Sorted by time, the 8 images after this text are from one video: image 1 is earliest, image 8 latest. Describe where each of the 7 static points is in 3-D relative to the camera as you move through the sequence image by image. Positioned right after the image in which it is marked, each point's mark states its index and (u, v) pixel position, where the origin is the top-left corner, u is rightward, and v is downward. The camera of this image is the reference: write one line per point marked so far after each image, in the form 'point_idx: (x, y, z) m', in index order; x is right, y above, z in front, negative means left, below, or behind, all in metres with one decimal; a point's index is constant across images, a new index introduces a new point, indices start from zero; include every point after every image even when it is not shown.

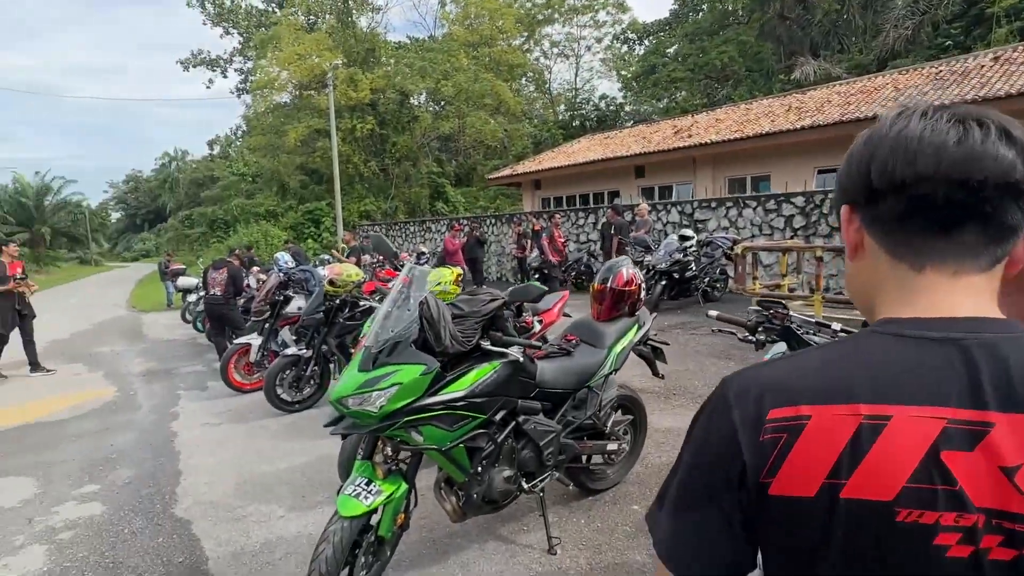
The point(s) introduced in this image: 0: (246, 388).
0: (-3.0, -1.1, +6.7) m
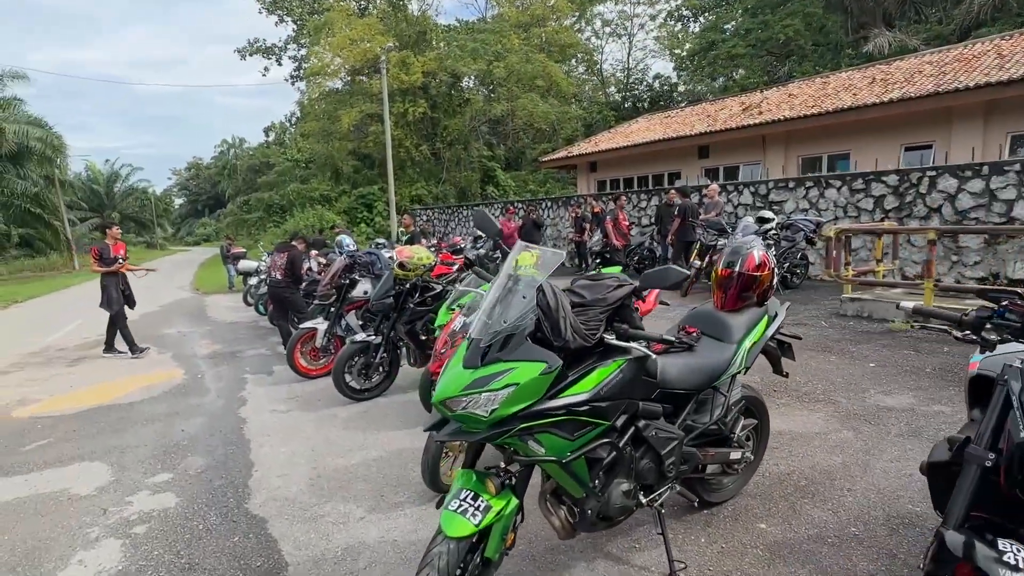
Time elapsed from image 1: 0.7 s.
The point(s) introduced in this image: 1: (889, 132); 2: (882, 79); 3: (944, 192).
0: (-2.2, -0.9, +6.5) m
1: (+8.4, +3.5, +13.0) m
2: (+8.5, +4.8, +13.4) m
3: (+6.6, +1.5, +9.0) m
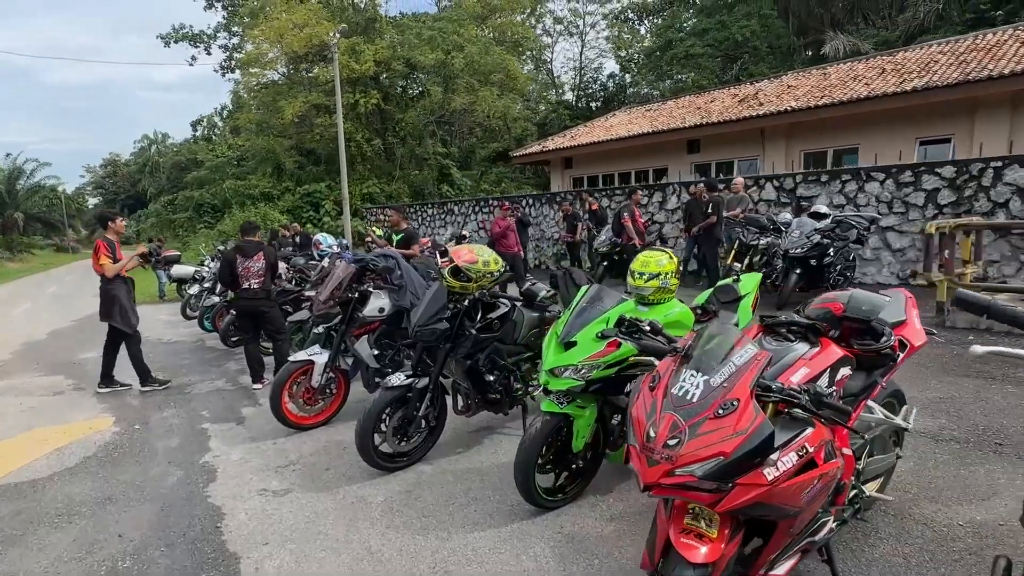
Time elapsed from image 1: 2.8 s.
0: (-1.7, -1.1, +4.7) m
1: (+8.2, +3.4, +12.2) m
2: (+8.2, +4.7, +12.7) m
3: (+6.9, +1.4, +8.0) m
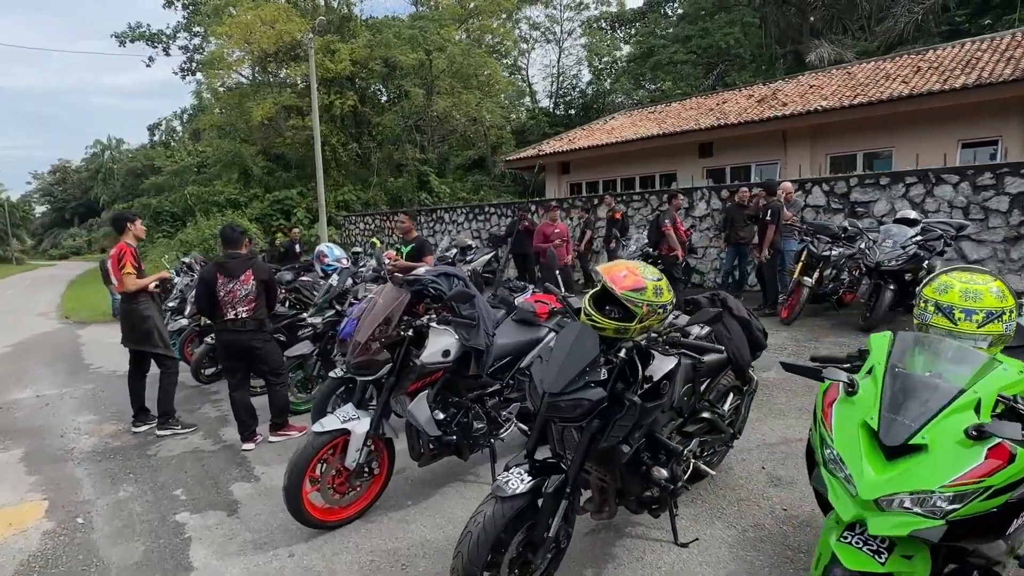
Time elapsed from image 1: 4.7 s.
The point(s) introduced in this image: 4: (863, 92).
0: (-1.0, -1.3, +3.2) m
1: (+8.4, +3.1, +11.4) m
2: (+8.4, +4.4, +11.8) m
3: (+7.3, +1.2, +7.1) m
4: (+7.2, +4.0, +12.0) m
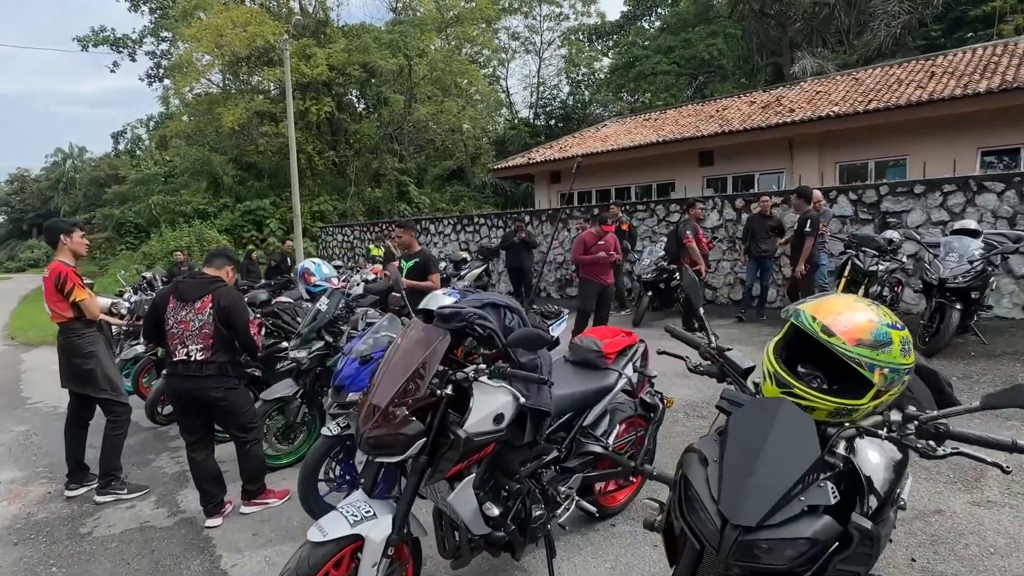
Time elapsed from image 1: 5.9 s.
0: (-0.7, -1.4, +2.2) m
1: (+8.3, +2.9, +10.8) m
2: (+8.3, +4.2, +11.3) m
3: (+7.5, +1.0, +6.5) m
4: (+7.1, +3.7, +11.4) m
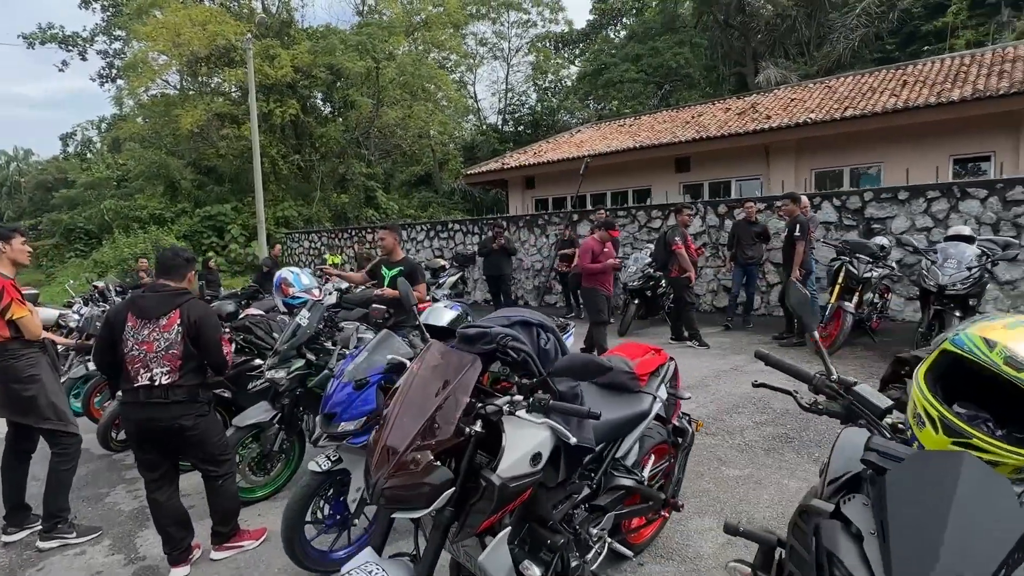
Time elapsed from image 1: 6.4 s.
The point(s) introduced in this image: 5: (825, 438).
0: (-0.5, -1.5, +1.8) m
1: (+7.9, +2.8, +11.0) m
2: (+7.9, +4.0, +11.5) m
3: (+7.3, +1.0, +6.6) m
4: (+6.7, +3.6, +11.5) m
5: (+2.3, -1.1, +4.3) m
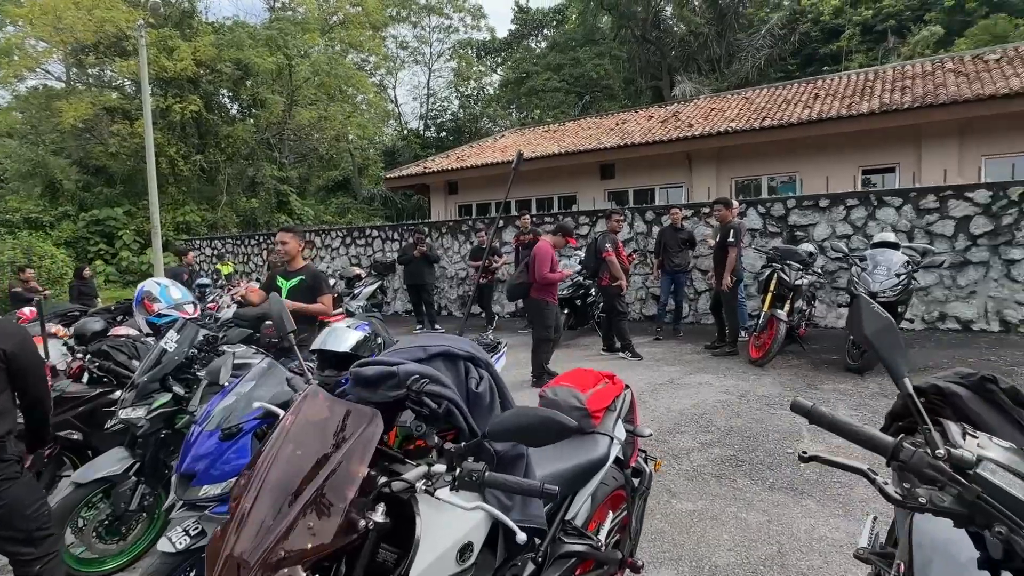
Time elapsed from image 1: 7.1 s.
0: (-0.7, -1.5, +1.1) m
1: (+6.5, +2.6, +11.4) m
2: (+6.4, +3.9, +11.9) m
3: (+6.5, +0.9, +6.9) m
4: (+5.2, +3.5, +11.8) m
5: (+1.8, -1.2, +3.9) m
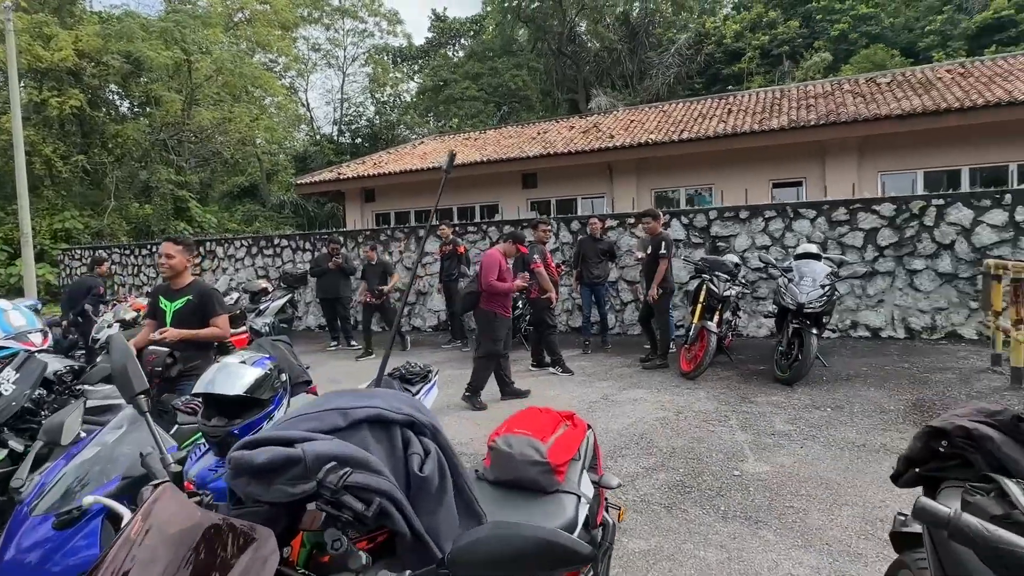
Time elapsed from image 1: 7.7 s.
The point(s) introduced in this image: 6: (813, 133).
0: (-0.7, -1.6, +0.6) m
1: (+4.9, +2.5, +11.8) m
2: (+4.8, +3.7, +12.3) m
3: (+5.6, +0.8, +7.4) m
4: (+3.6, +3.3, +12.0) m
5: (+1.4, -1.2, +3.7) m
6: (+5.5, +2.9, +10.6) m
